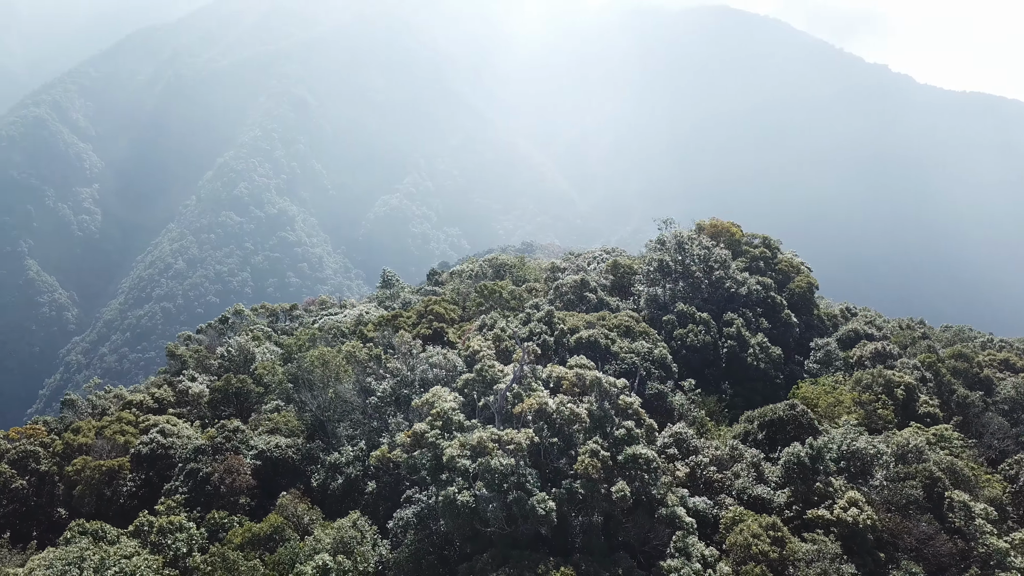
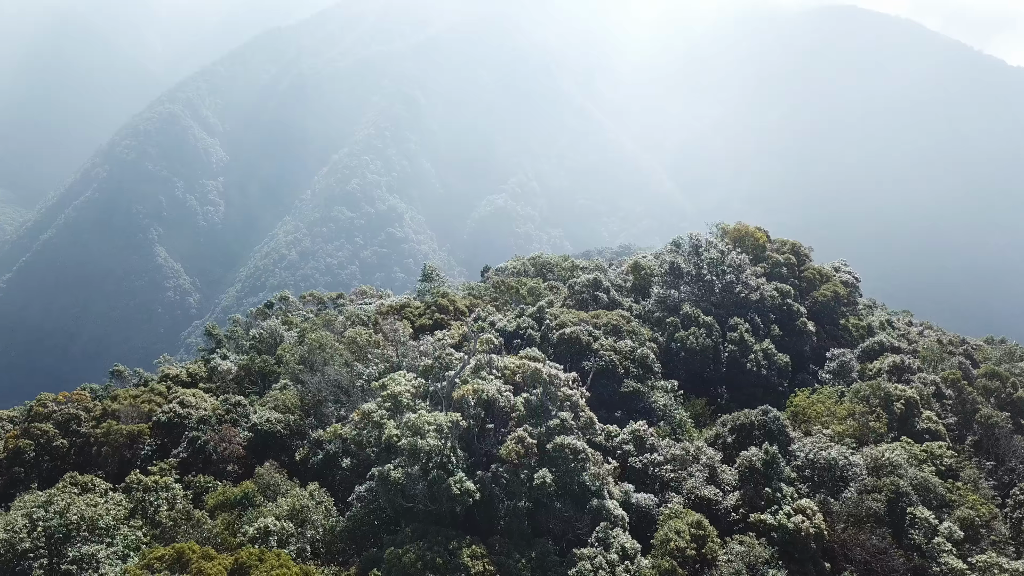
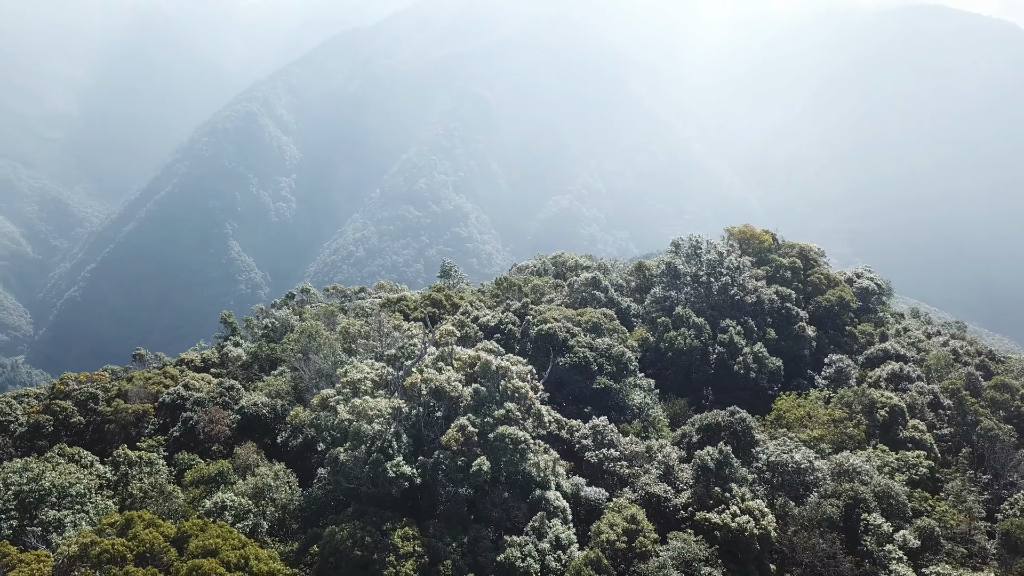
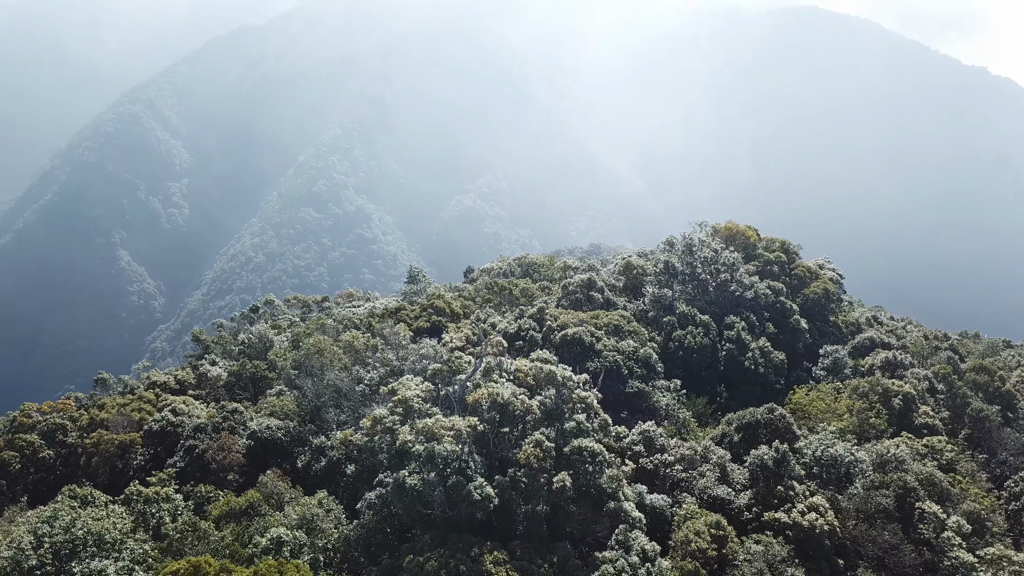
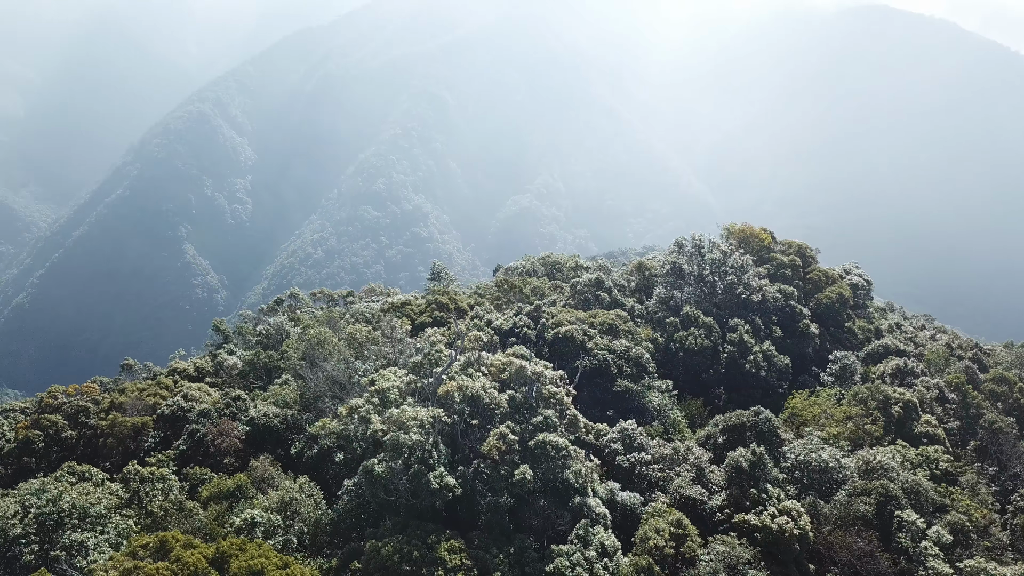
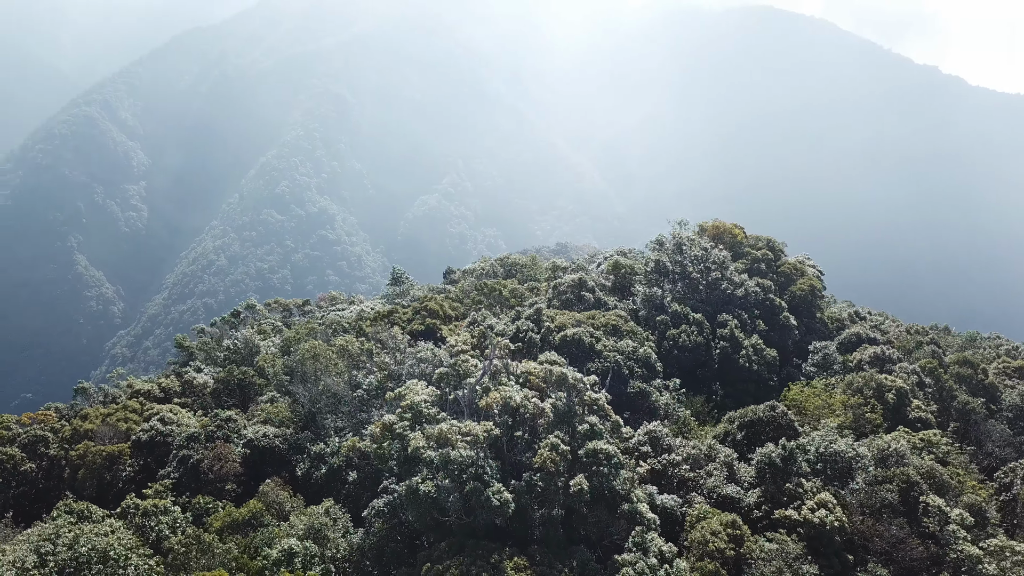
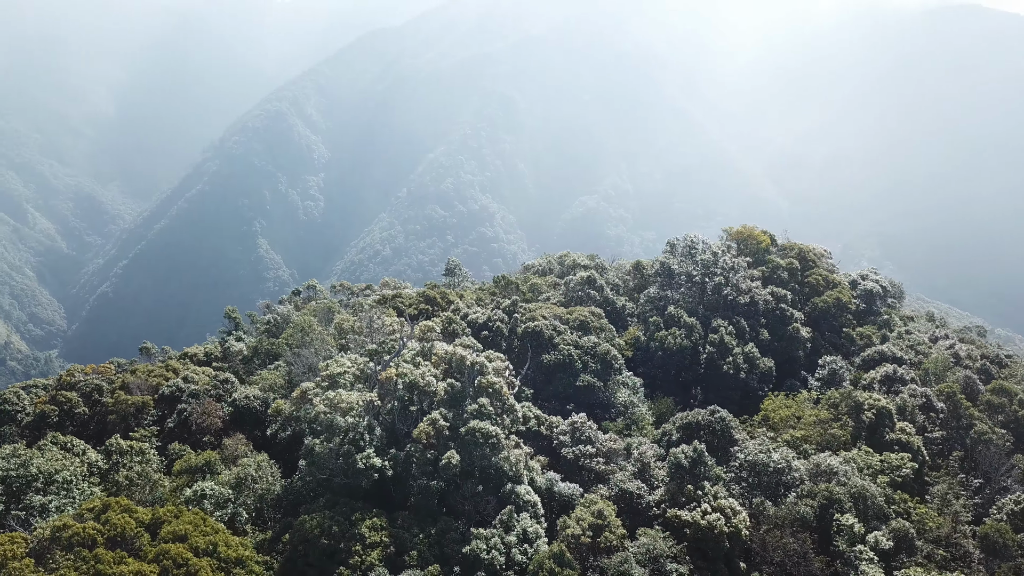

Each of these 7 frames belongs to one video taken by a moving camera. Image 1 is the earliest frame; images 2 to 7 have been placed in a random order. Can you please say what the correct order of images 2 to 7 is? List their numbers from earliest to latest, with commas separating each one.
6, 4, 2, 5, 3, 7
